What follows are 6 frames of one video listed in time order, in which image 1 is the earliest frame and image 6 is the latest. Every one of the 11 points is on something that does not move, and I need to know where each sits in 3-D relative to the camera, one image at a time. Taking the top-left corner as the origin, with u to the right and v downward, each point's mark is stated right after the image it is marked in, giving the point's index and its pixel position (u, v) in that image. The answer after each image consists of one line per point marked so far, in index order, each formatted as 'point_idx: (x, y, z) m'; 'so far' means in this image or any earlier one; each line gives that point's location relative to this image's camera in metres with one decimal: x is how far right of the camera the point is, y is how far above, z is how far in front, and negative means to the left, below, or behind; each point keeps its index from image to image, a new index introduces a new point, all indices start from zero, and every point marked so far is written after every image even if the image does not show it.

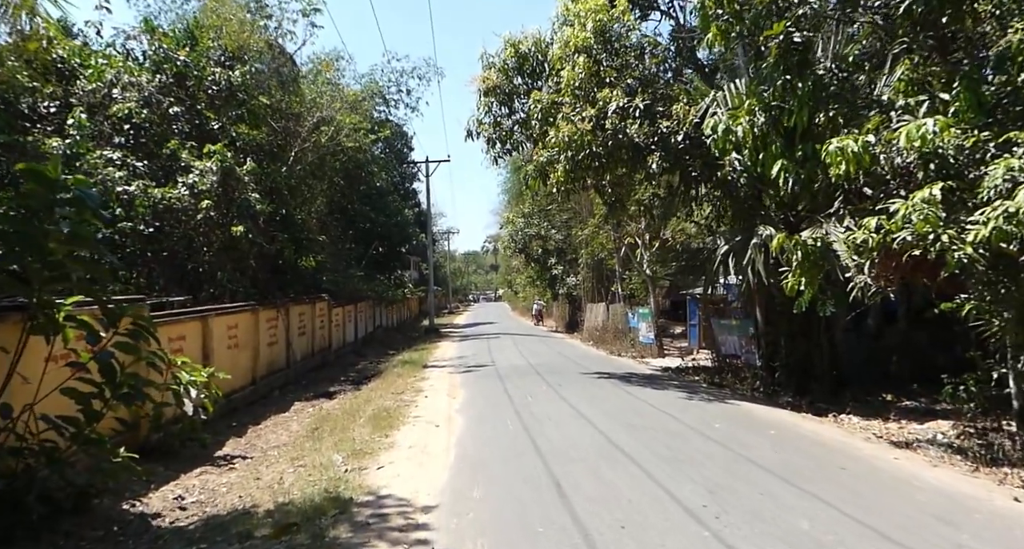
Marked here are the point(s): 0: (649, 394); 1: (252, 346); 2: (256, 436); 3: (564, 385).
0: (+2.2, -1.9, +12.2) m
1: (-4.7, -1.3, +14.3) m
2: (-3.4, -2.2, +10.6) m
3: (+0.9, -1.9, +13.4) m
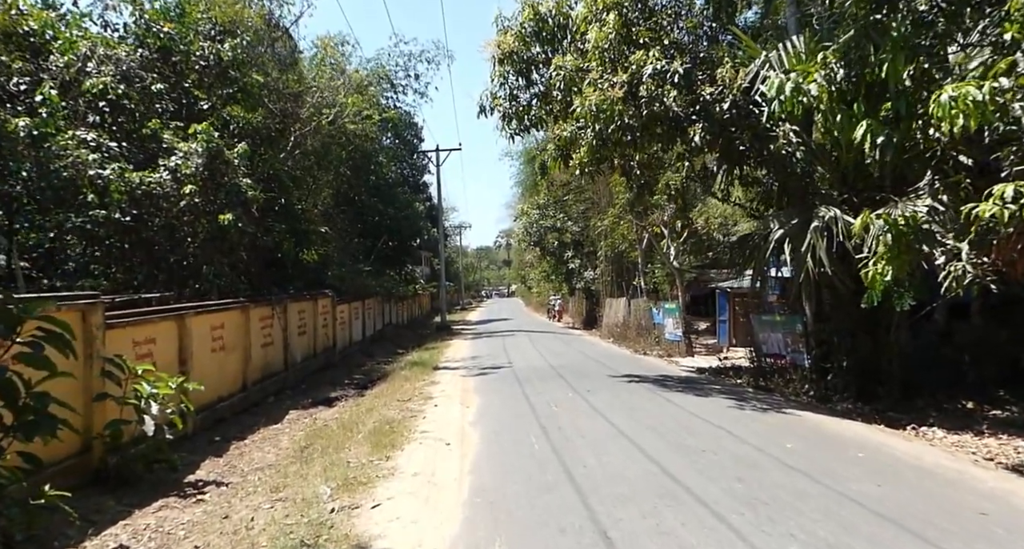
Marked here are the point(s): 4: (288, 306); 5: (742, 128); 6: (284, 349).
0: (+2.5, -1.7, +10.7) m
1: (-4.4, -1.2, +12.8) m
2: (-3.2, -2.1, +9.1) m
3: (+1.2, -1.8, +11.8) m
4: (-4.6, -0.6, +16.3) m
5: (+3.4, +2.2, +11.5) m
6: (-4.5, -1.5, +15.7) m
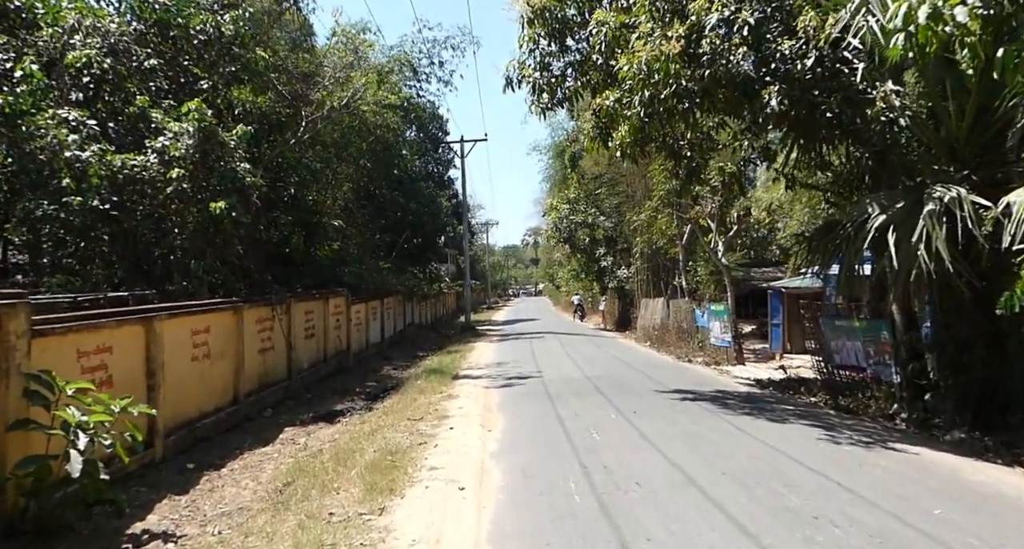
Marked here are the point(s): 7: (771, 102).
0: (+2.8, -1.7, +8.7) m
1: (-3.9, -1.1, +11.1) m
2: (-2.9, -2.0, +7.3) m
3: (+1.6, -1.7, +9.9) m
4: (-4.1, -0.6, +14.6) m
5: (+3.9, +2.2, +9.5) m
6: (-4.0, -1.4, +14.0) m
7: (+3.1, +2.1, +9.3) m
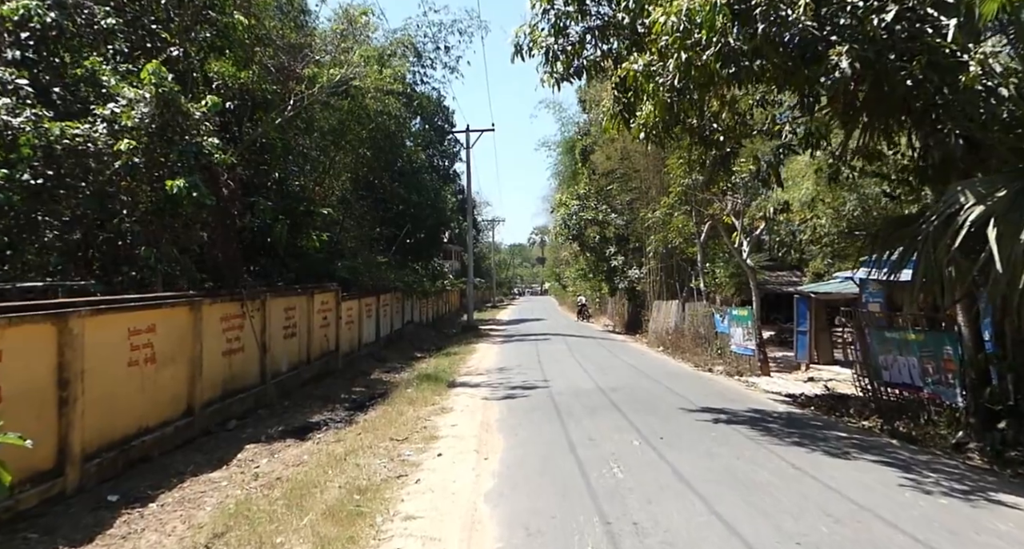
0: (+2.8, -1.7, +7.0) m
1: (-3.9, -1.0, +9.5) m
2: (-2.9, -1.9, +5.7) m
3: (+1.6, -1.7, +8.3) m
4: (-4.0, -0.4, +12.9) m
5: (+3.9, +2.2, +7.8) m
6: (-4.0, -1.3, +12.4) m
7: (+3.2, +2.0, +7.6) m
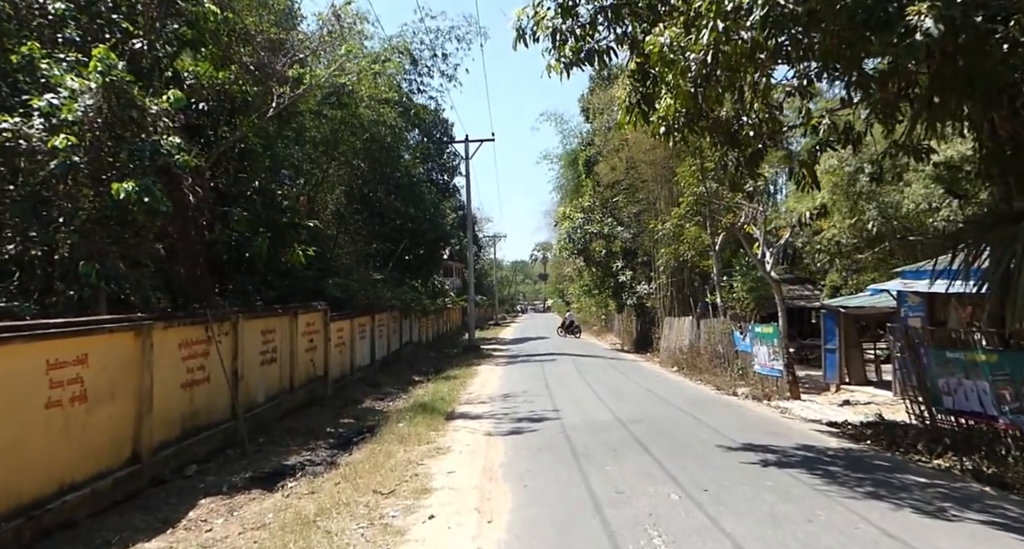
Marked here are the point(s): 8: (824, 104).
0: (+2.9, -1.8, +5.5) m
1: (-3.8, -1.2, +8.0) m
2: (-2.8, -2.1, +4.1) m
3: (+1.7, -1.8, +6.7) m
4: (-3.9, -0.7, +11.4) m
5: (+4.0, +2.1, +6.4) m
6: (-3.9, -1.5, +10.8) m
7: (+3.2, +2.0, +6.1) m
8: (+4.3, +2.3, +10.7) m
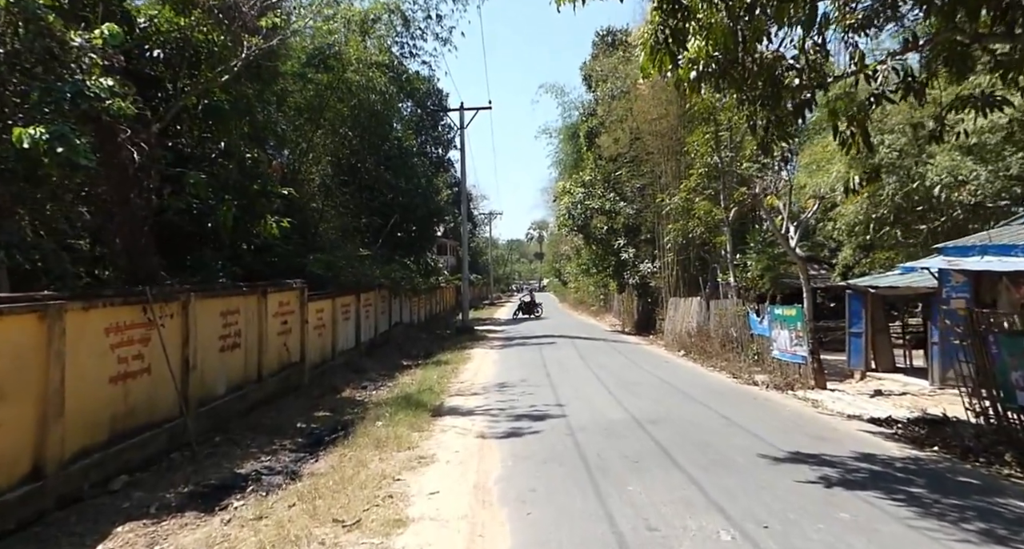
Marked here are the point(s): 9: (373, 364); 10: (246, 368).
0: (+2.9, -1.6, +3.9) m
1: (-3.8, -1.0, +6.4) m
2: (-2.8, -1.9, +2.6) m
3: (+1.7, -1.6, +5.1) m
4: (-3.9, -0.4, +9.8) m
5: (+4.0, +2.3, +4.7) m
6: (-3.9, -1.2, +9.2) m
7: (+3.2, +2.1, +4.5) m
8: (+4.3, +2.6, +9.0) m
9: (-3.4, -2.2, +19.1) m
10: (-4.0, -1.4, +11.8) m
